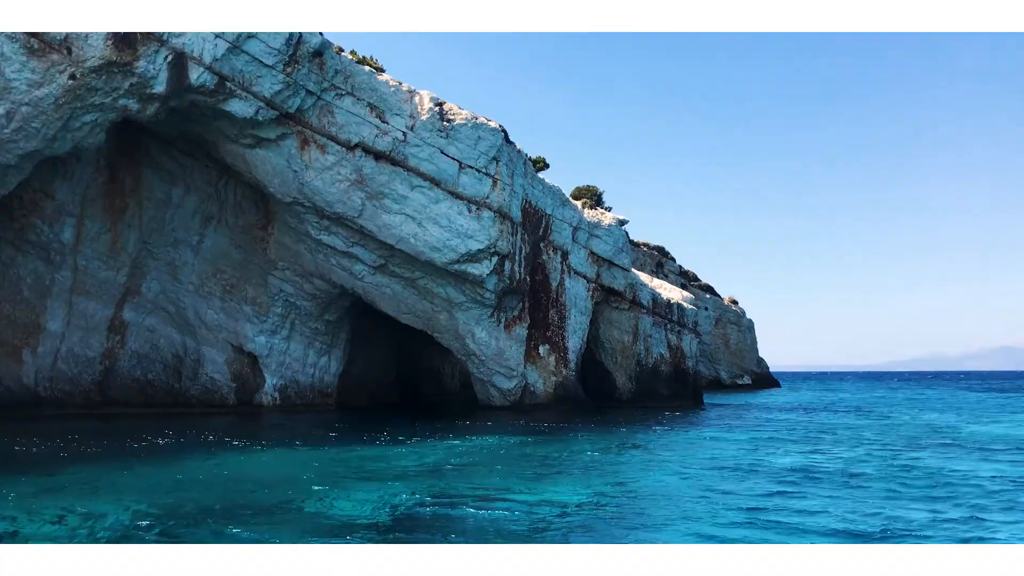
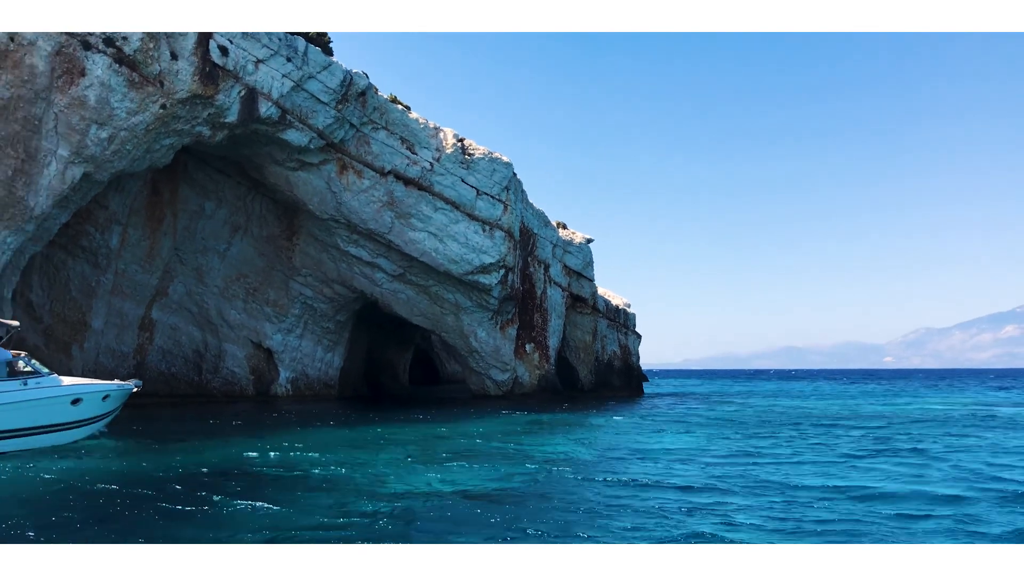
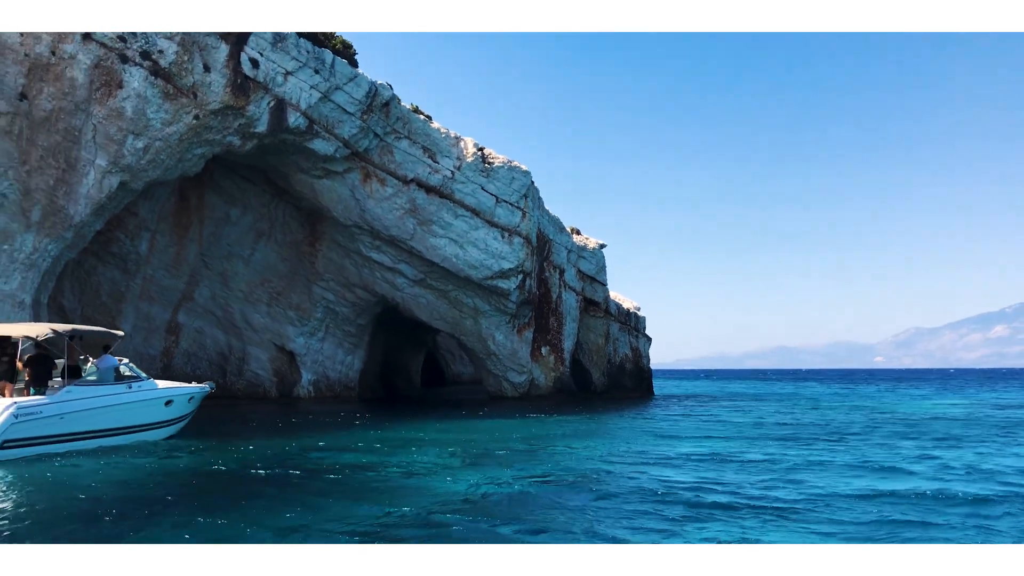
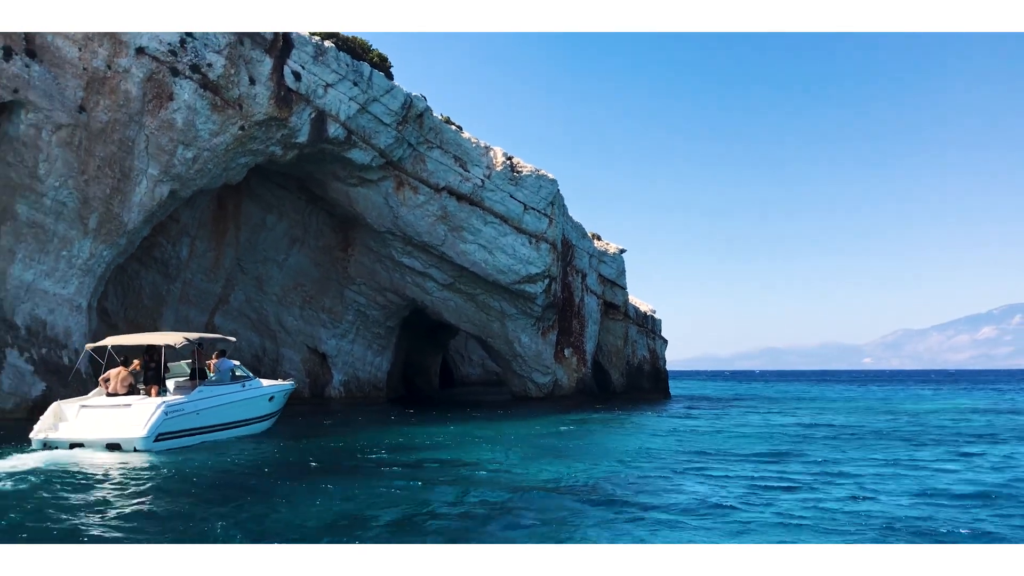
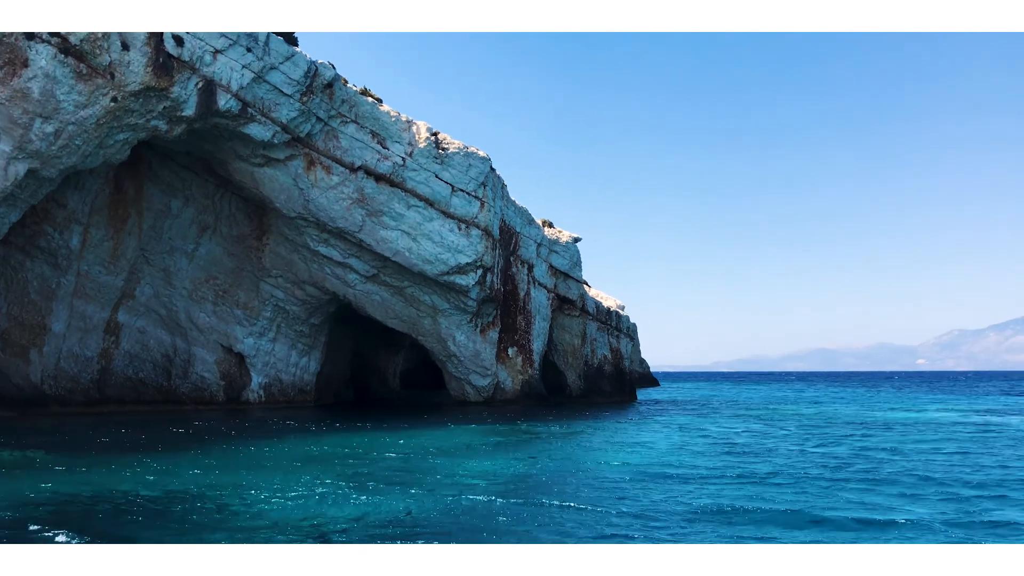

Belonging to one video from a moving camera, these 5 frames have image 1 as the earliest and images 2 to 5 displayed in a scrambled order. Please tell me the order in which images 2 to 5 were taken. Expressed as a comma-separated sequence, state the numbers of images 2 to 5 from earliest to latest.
5, 2, 3, 4
